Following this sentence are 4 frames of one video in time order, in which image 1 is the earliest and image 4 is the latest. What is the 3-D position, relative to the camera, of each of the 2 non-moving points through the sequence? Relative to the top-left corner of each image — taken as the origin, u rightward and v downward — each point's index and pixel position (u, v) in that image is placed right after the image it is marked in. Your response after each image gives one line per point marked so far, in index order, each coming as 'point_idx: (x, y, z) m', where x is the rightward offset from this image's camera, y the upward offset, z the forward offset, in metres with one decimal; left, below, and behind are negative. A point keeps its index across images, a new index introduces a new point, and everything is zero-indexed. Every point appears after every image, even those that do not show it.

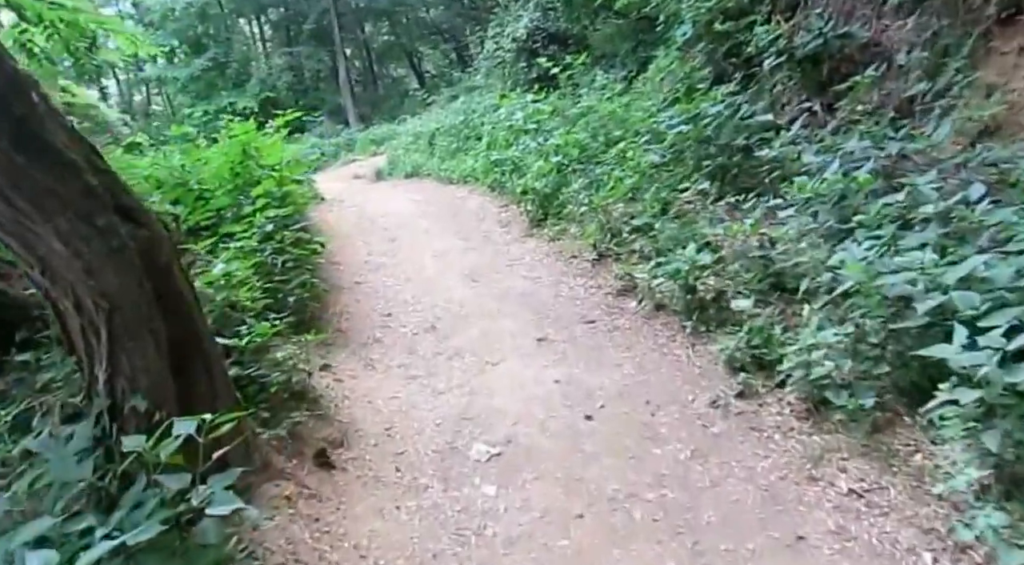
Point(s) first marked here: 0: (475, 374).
0: (-0.2, -0.5, +3.8) m
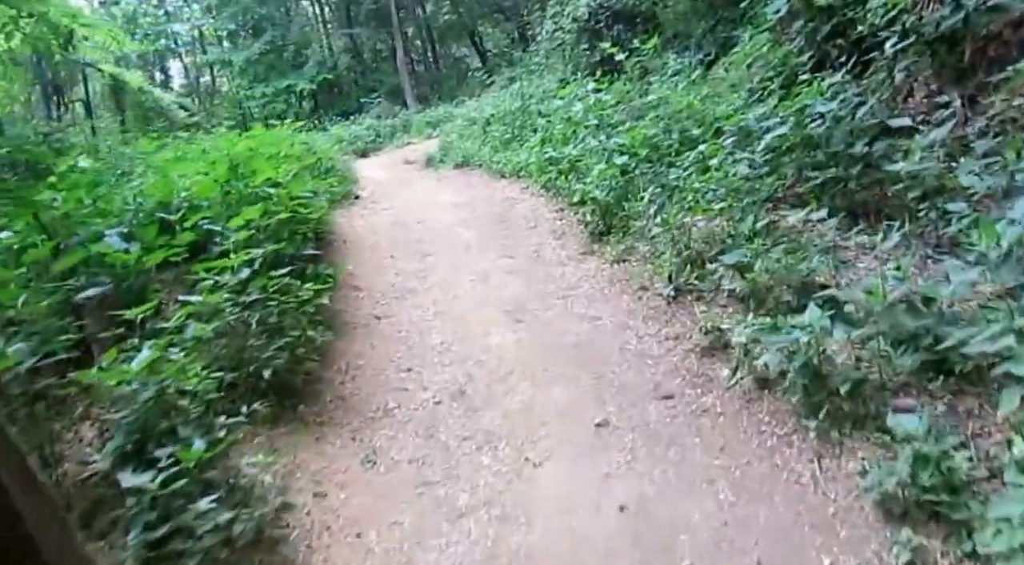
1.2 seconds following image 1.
0: (0.0, -0.9, +2.8) m
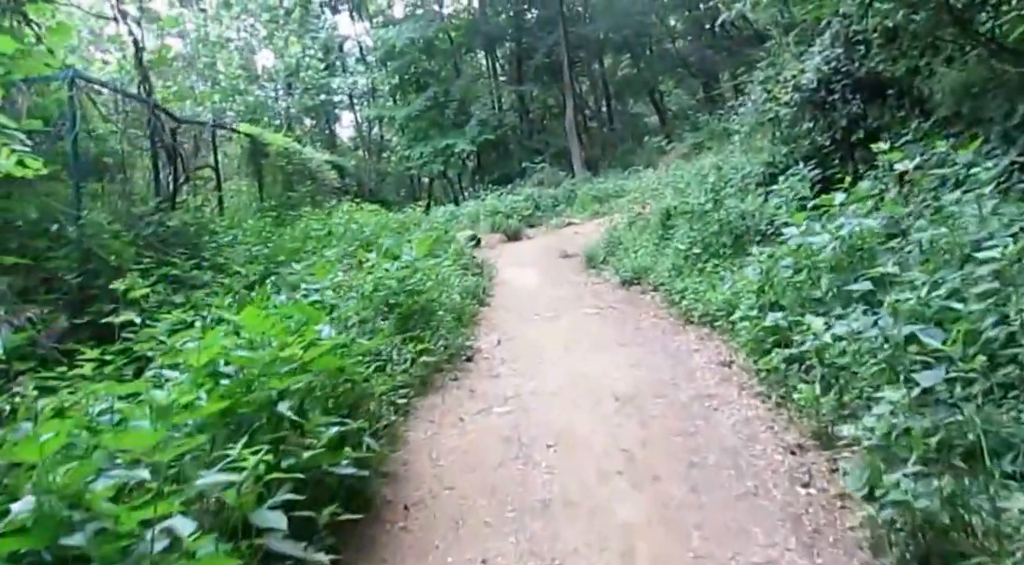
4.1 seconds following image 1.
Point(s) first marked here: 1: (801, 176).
0: (+0.1, -2.2, +0.1) m
1: (+4.7, +1.7, +10.2) m
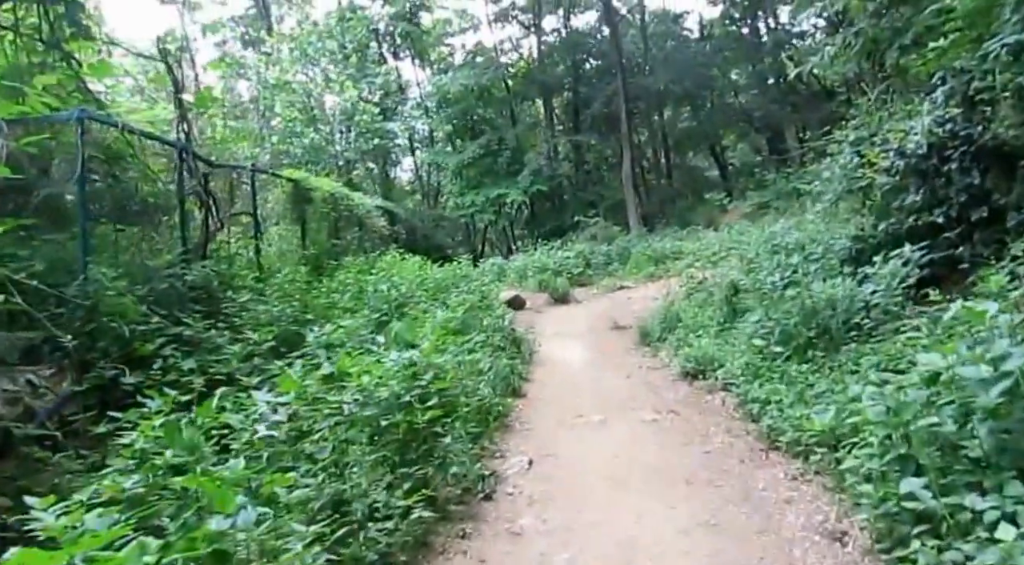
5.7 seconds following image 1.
0: (-0.1, -2.7, -1.4) m
1: (+5.3, +0.3, +8.5) m
